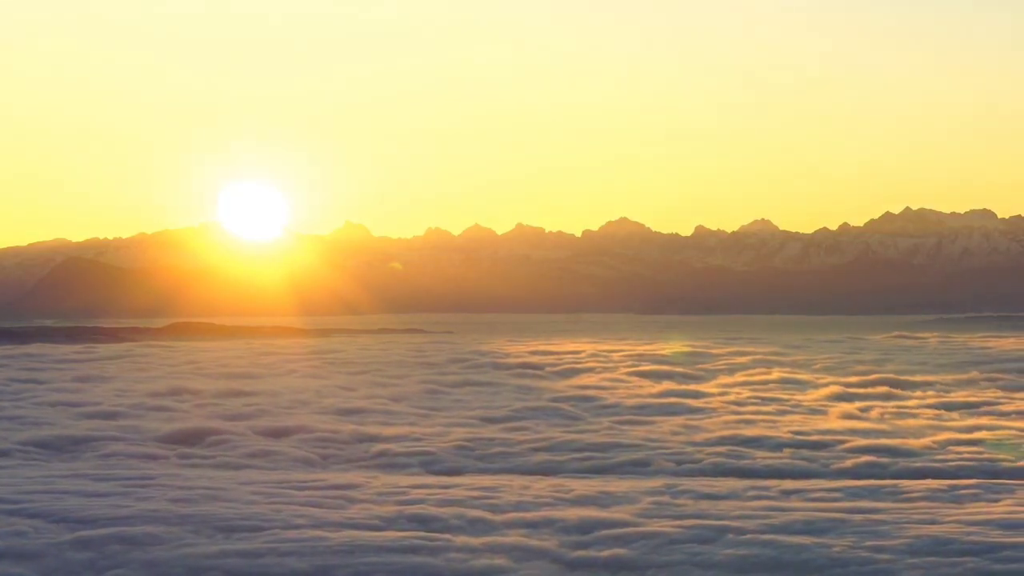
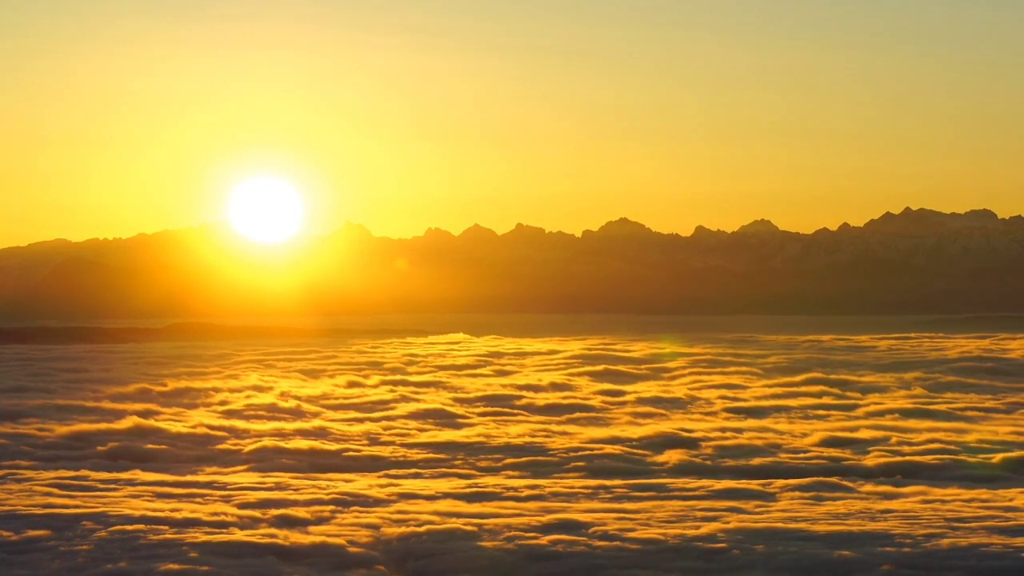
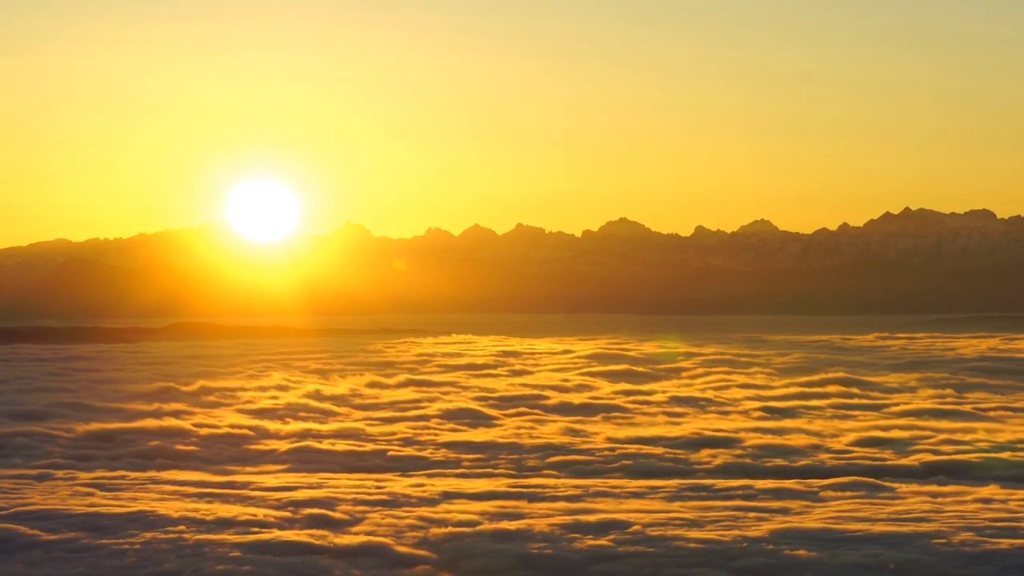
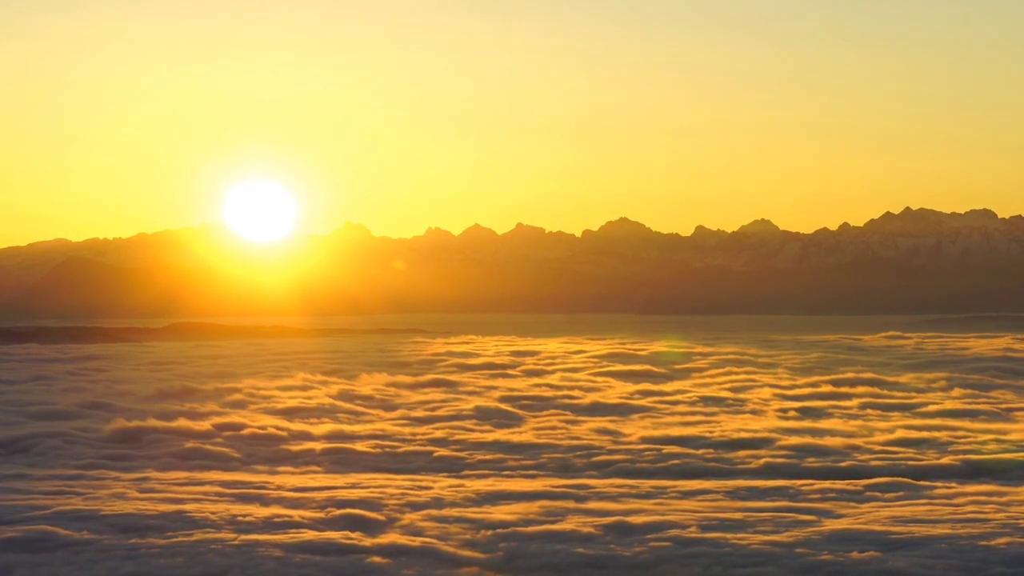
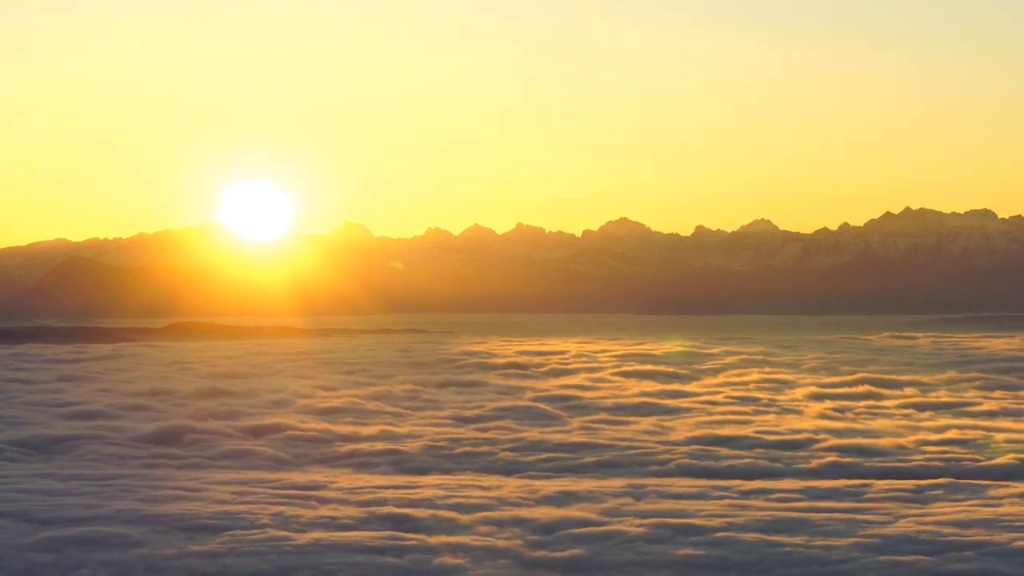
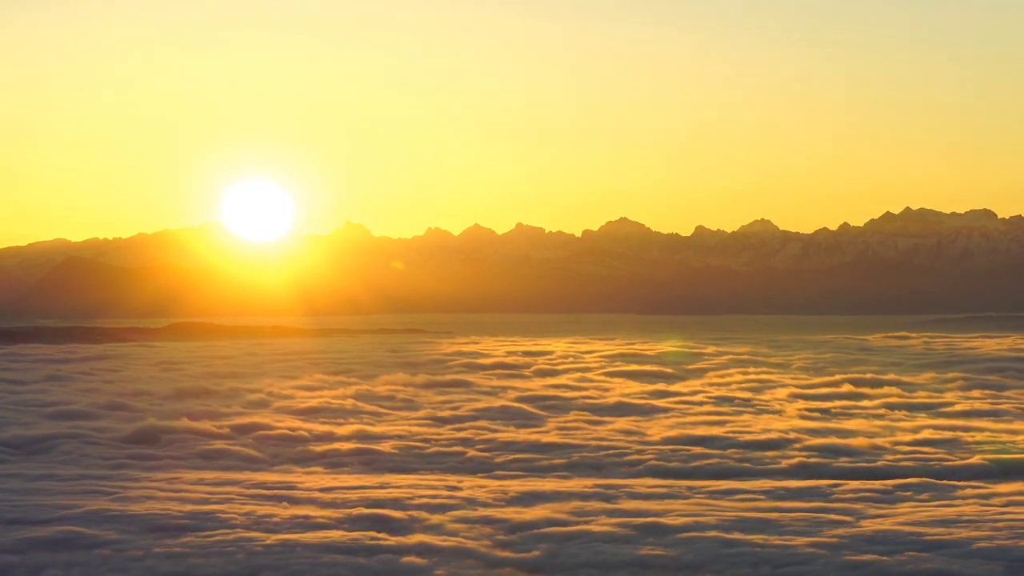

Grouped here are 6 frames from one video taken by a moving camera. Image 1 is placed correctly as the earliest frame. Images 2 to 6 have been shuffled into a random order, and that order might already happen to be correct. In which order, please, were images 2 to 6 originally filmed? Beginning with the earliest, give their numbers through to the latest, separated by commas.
5, 6, 4, 3, 2
